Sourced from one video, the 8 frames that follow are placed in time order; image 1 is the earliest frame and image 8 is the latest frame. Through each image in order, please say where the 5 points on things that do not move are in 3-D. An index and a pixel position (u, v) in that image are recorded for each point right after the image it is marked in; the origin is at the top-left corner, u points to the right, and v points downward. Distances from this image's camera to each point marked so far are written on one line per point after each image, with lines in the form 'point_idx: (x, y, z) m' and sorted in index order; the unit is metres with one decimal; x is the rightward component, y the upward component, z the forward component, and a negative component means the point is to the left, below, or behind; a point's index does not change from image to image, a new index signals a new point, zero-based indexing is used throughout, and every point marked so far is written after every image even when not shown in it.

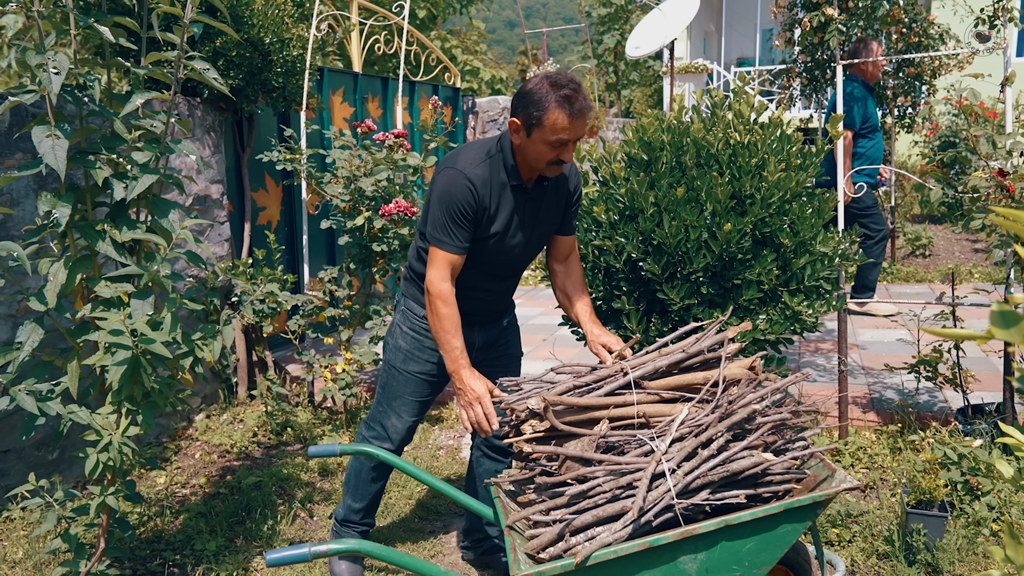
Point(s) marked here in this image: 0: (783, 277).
0: (+1.3, +0.1, +3.8) m
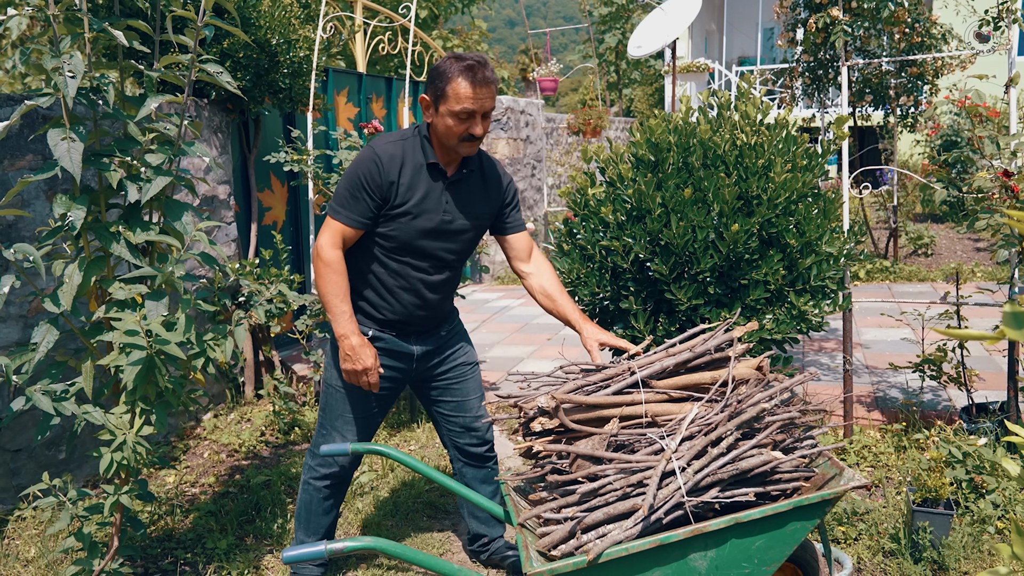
0: (+1.3, +0.1, +3.8) m
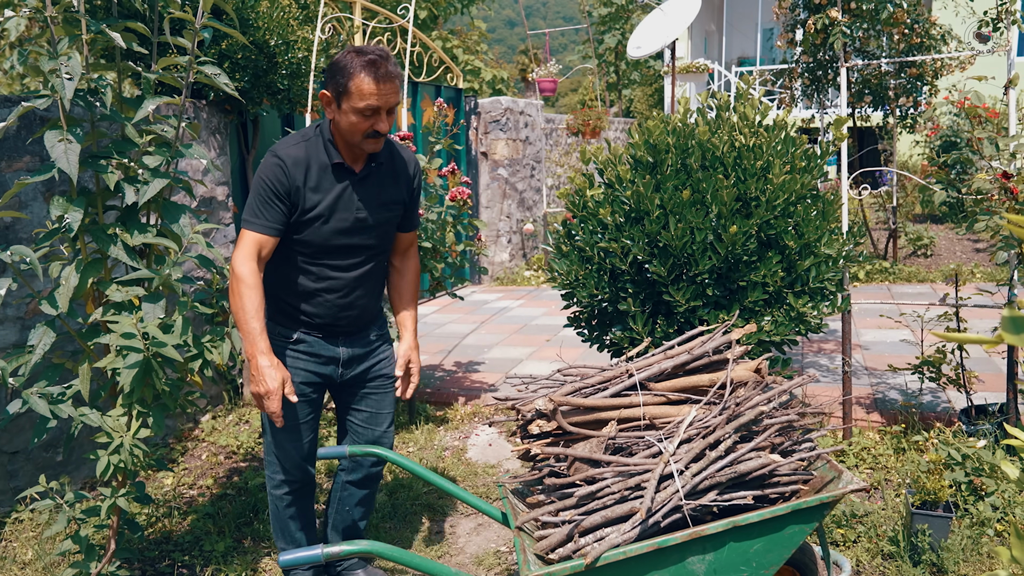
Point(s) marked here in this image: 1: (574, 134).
0: (+1.3, 0.0, +3.8) m
1: (+0.9, +2.3, +12.1) m
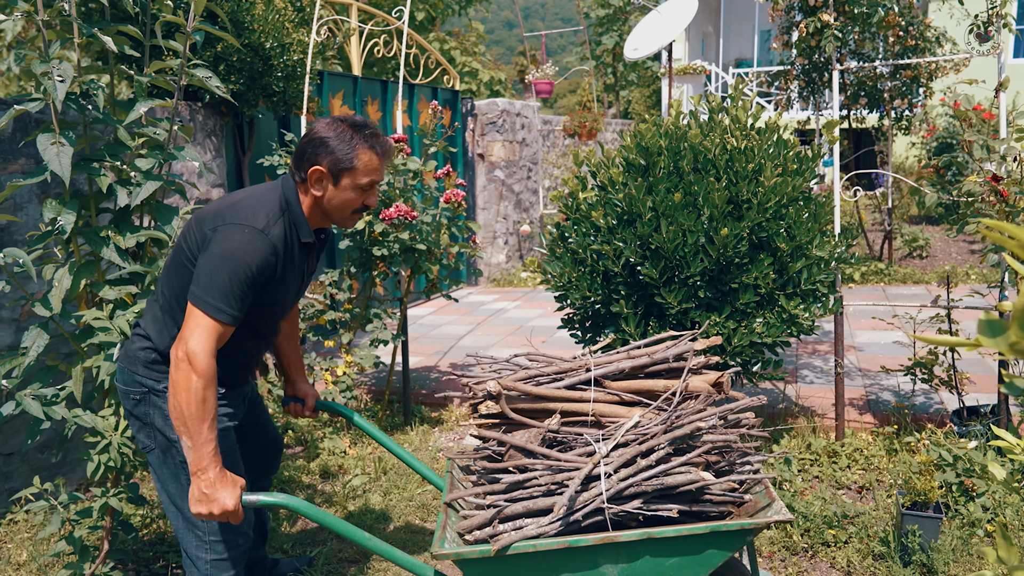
0: (+1.3, 0.0, +3.8) m
1: (+0.9, +2.3, +12.1) m
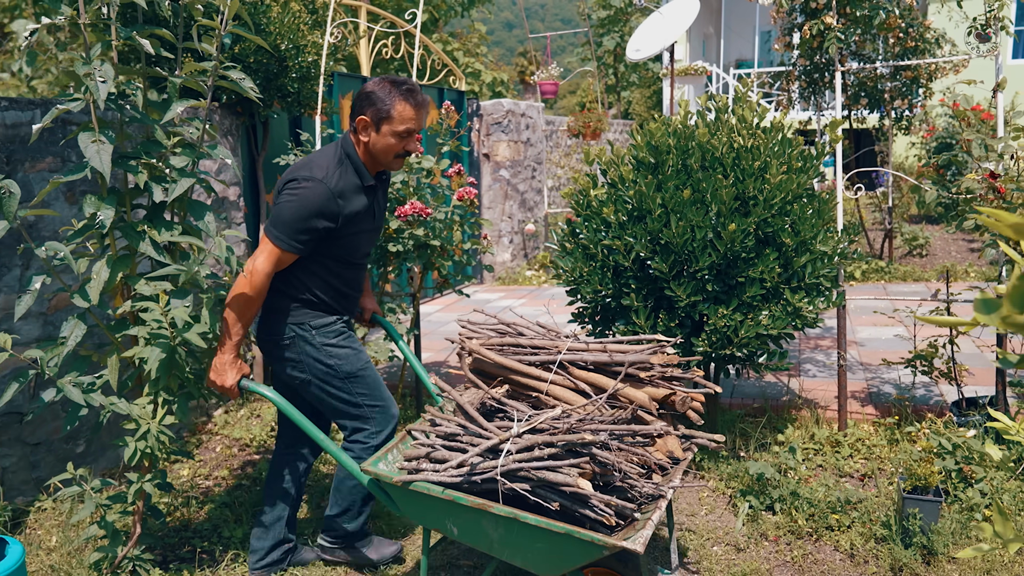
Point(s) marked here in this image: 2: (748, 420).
0: (+1.3, +0.1, +3.9) m
1: (+0.9, +2.3, +12.3) m
2: (+1.4, -0.8, +4.7) m
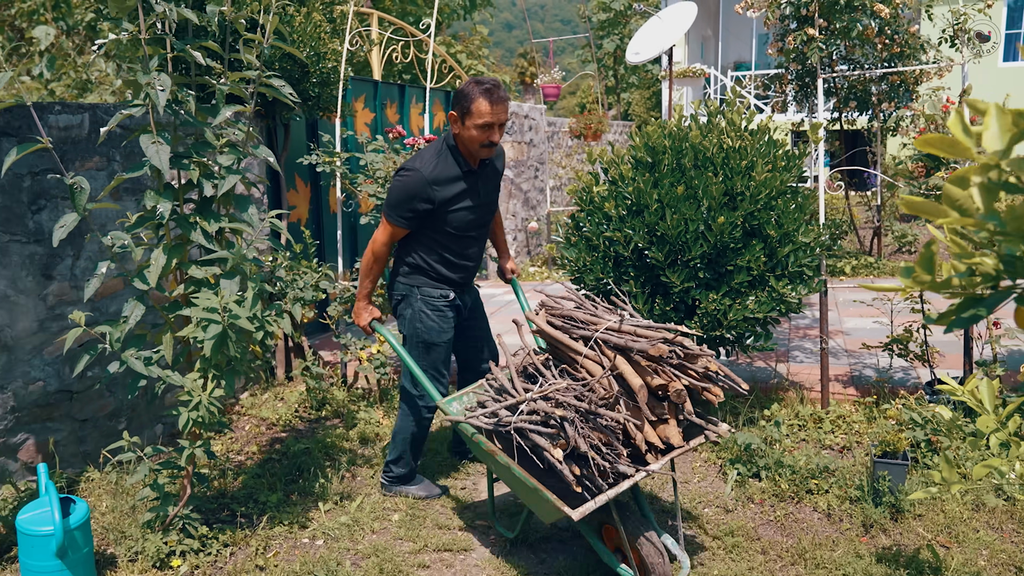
0: (+1.4, +0.1, +4.3) m
1: (+1.0, +2.4, +12.7) m
2: (+1.4, -0.7, +5.1) m
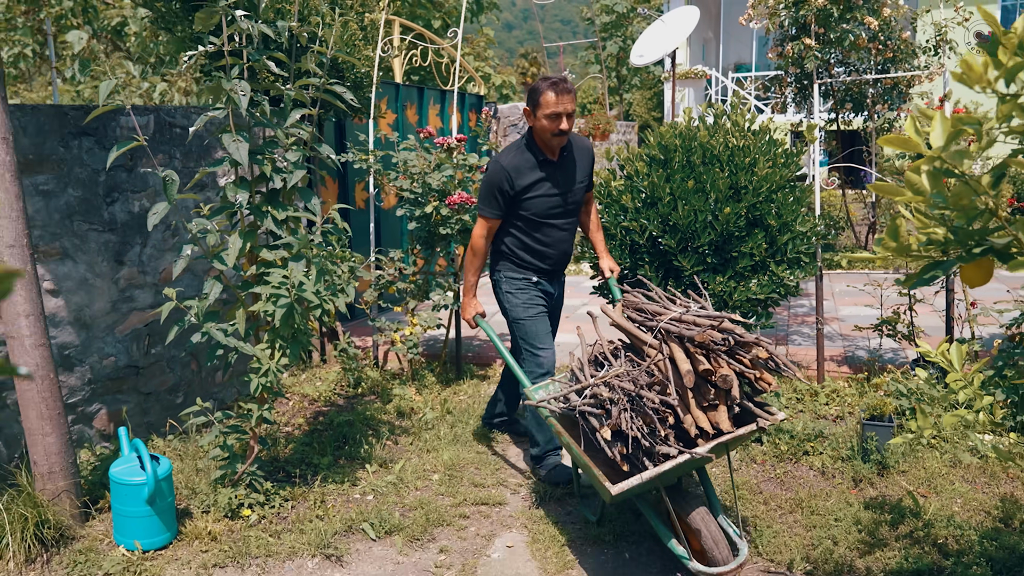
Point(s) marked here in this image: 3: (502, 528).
0: (+1.5, +0.2, +4.8) m
1: (+1.1, +2.5, +13.2) m
2: (+1.6, -0.6, +5.6) m
3: (-0.1, -1.3, +4.2) m
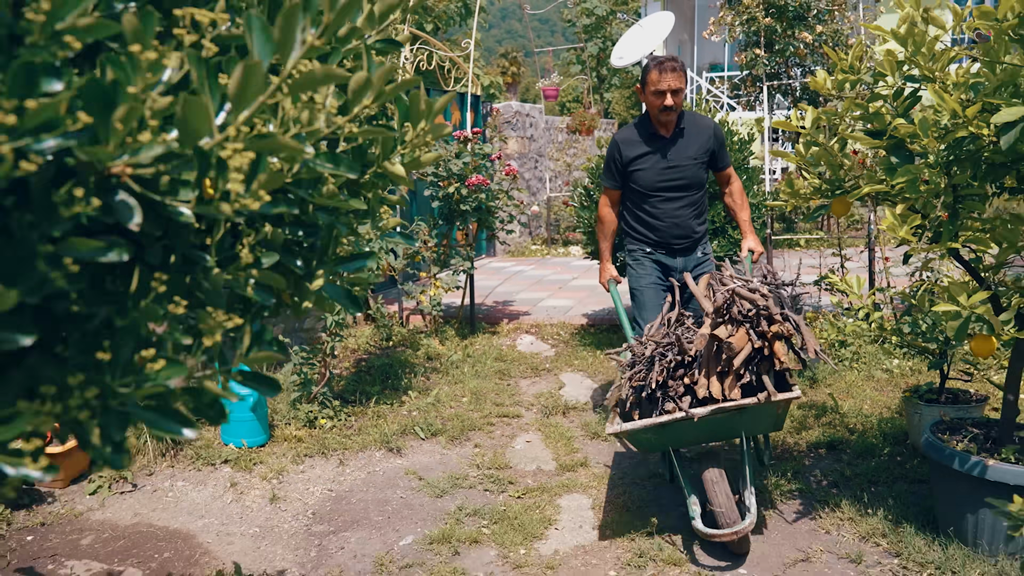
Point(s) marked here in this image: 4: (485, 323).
0: (+1.6, +0.5, +6.1) m
1: (+1.0, +2.8, +14.4) m
2: (+1.7, -0.3, +6.9) m
3: (+0.1, -1.0, +5.5) m
4: (-0.3, -0.3, +7.9) m
